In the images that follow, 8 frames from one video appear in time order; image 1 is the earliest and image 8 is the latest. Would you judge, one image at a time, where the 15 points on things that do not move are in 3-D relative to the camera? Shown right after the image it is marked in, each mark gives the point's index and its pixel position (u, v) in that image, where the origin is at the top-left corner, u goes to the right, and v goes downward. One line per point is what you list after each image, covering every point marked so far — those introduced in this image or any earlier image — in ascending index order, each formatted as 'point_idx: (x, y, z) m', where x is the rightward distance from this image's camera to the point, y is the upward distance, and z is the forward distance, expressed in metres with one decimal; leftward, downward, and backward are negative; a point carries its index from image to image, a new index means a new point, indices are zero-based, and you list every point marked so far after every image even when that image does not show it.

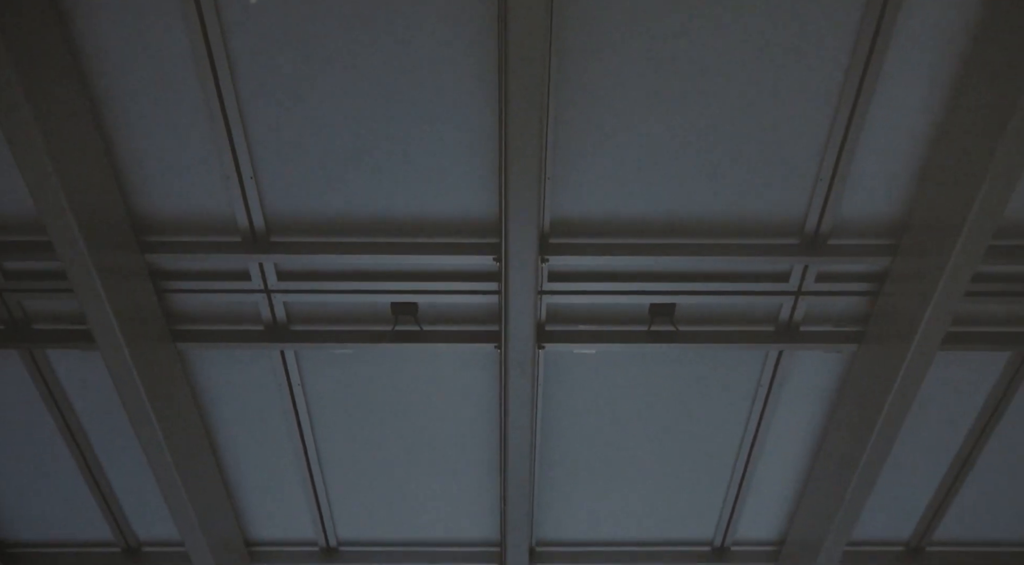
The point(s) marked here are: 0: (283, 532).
0: (-2.4, -2.6, +7.2) m
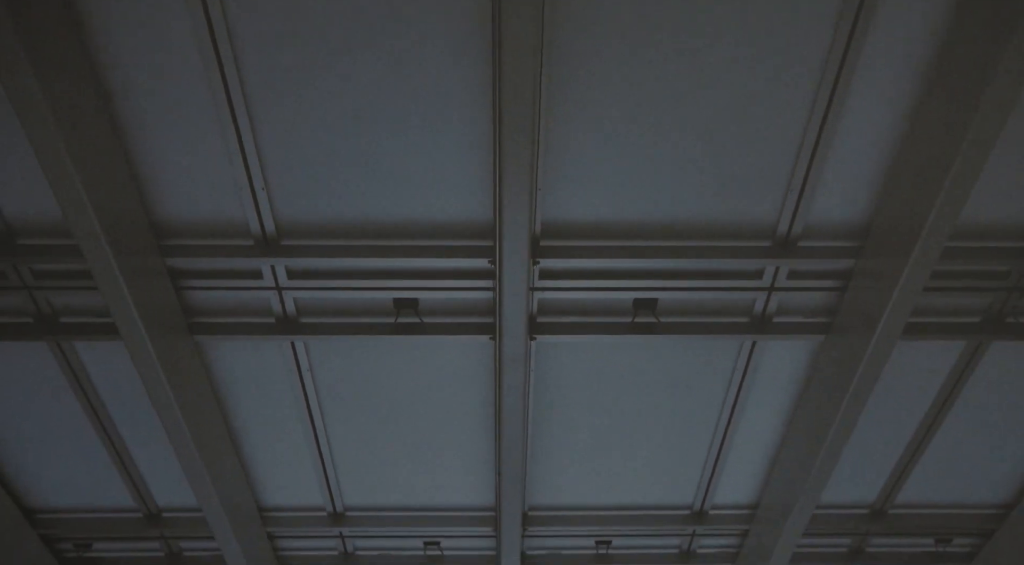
0: (-2.5, -2.5, +7.7) m
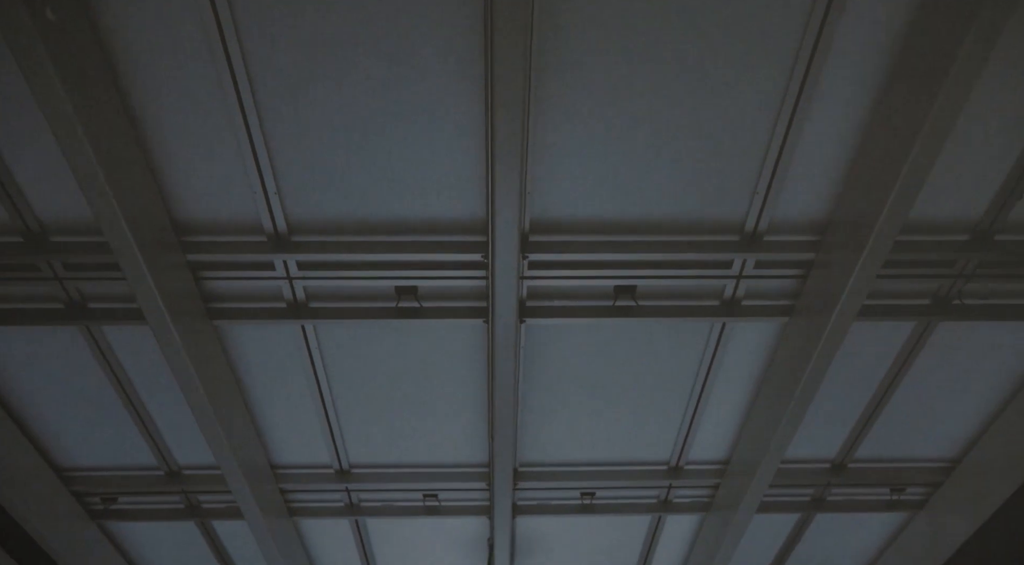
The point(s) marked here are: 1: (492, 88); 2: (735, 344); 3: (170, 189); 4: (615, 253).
0: (-2.6, -2.2, +8.4) m
1: (-0.1, +1.4, +4.8) m
2: (+2.2, -0.6, +6.9) m
3: (-2.8, +0.7, +5.6) m
4: (+0.9, +0.2, +5.9) m
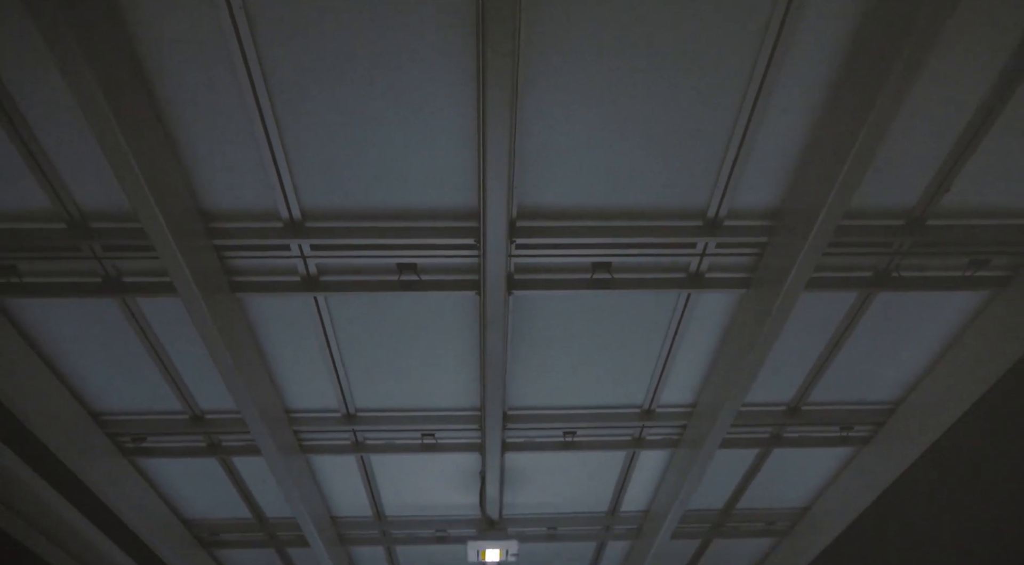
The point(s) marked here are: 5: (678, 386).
0: (-2.7, -1.7, +9.4) m
1: (-0.2, +1.4, +5.4) m
2: (+2.1, -0.3, +7.7) m
3: (-2.9, +0.9, +6.2) m
4: (+0.8, +0.5, +6.7) m
5: (+2.2, -1.4, +9.2) m
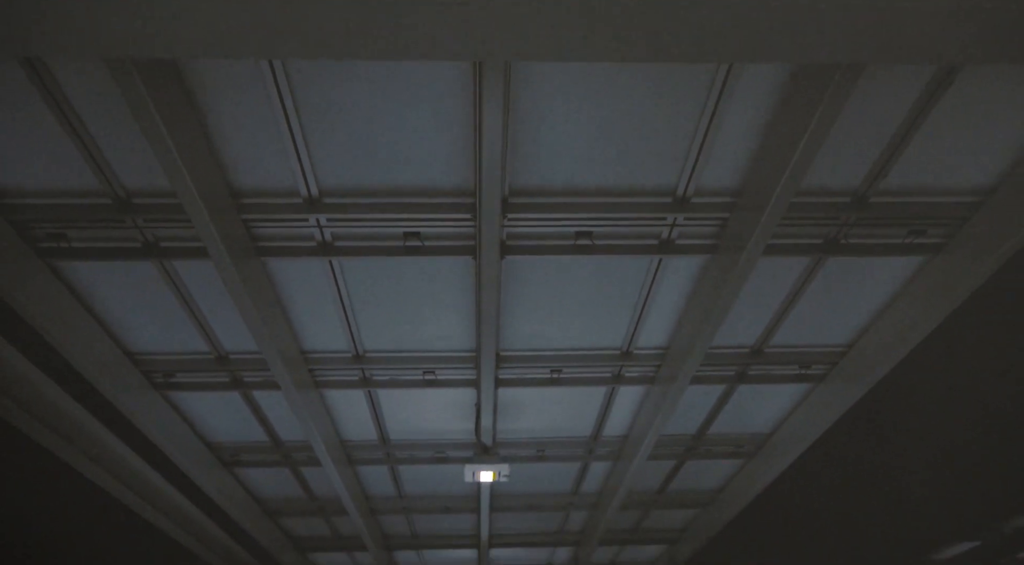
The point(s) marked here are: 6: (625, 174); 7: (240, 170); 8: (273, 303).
0: (-2.8, -1.0, +10.5) m
1: (-0.3, +1.6, +6.2) m
2: (+2.0, +0.2, +8.7) m
3: (-3.0, +1.2, +7.0) m
4: (+0.7, +0.8, +7.6) m
5: (+2.1, -0.8, +10.3) m
6: (+1.2, +1.2, +7.3) m
7: (-2.8, +1.2, +7.1) m
8: (-3.1, -0.3, +8.8) m
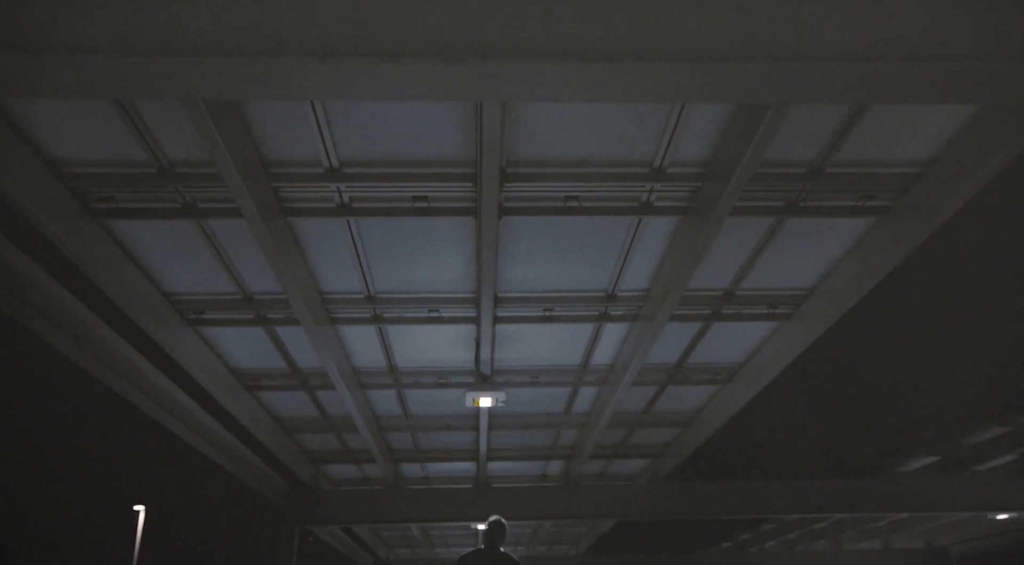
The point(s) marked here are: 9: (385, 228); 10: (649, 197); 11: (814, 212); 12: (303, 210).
0: (-2.9, -0.1, +11.7) m
1: (-0.3, +2.0, +7.1) m
2: (+2.0, +0.8, +9.8) m
3: (-3.0, +1.7, +8.0) m
4: (+0.7, +1.3, +8.6) m
5: (+2.1, +0.1, +11.5) m
6: (+1.2, +1.7, +8.3) m
7: (-2.9, +1.6, +8.1) m
8: (-3.1, +0.4, +10.0) m
9: (-1.8, +0.7, +9.6) m
10: (+1.8, +1.1, +9.1) m
11: (+4.2, +1.0, +9.4) m
12: (-2.8, +1.0, +9.1) m
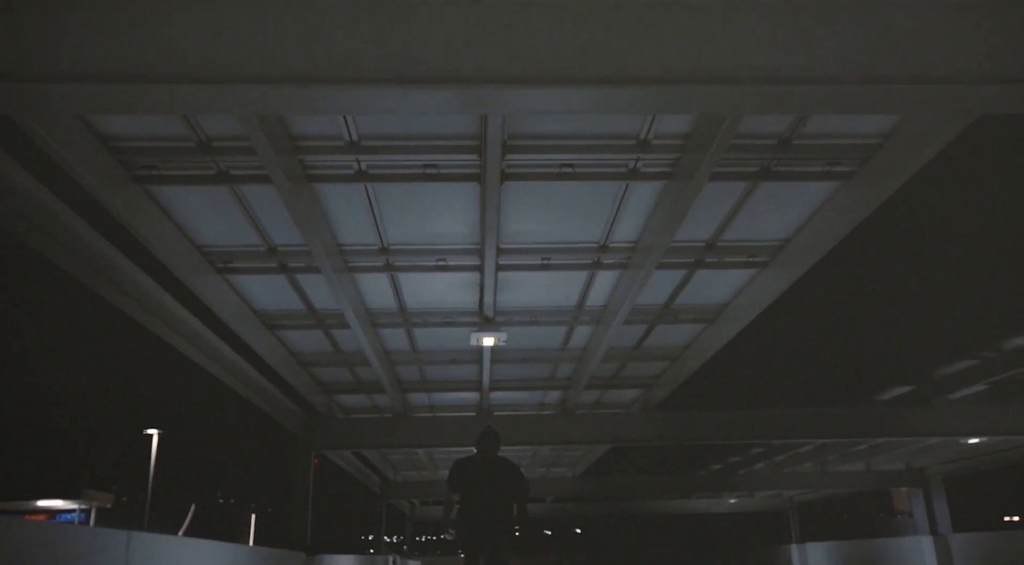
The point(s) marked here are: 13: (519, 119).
0: (-2.9, +0.8, +12.8) m
1: (-0.3, +2.4, +8.1) m
2: (+2.0, +1.5, +10.9) m
3: (-3.0, +2.2, +9.0) m
4: (+0.7, +1.9, +9.6) m
5: (+2.1, +0.9, +12.7) m
6: (+1.2, +2.2, +9.3) m
7: (-2.9, +2.1, +9.0) m
8: (-3.1, +1.1, +11.1) m
9: (-1.8, +1.4, +10.7) m
10: (+1.9, +1.8, +10.2) m
11: (+4.2, +1.6, +10.5) m
12: (-2.8, +1.6, +10.1) m
13: (+0.1, +2.3, +9.1) m
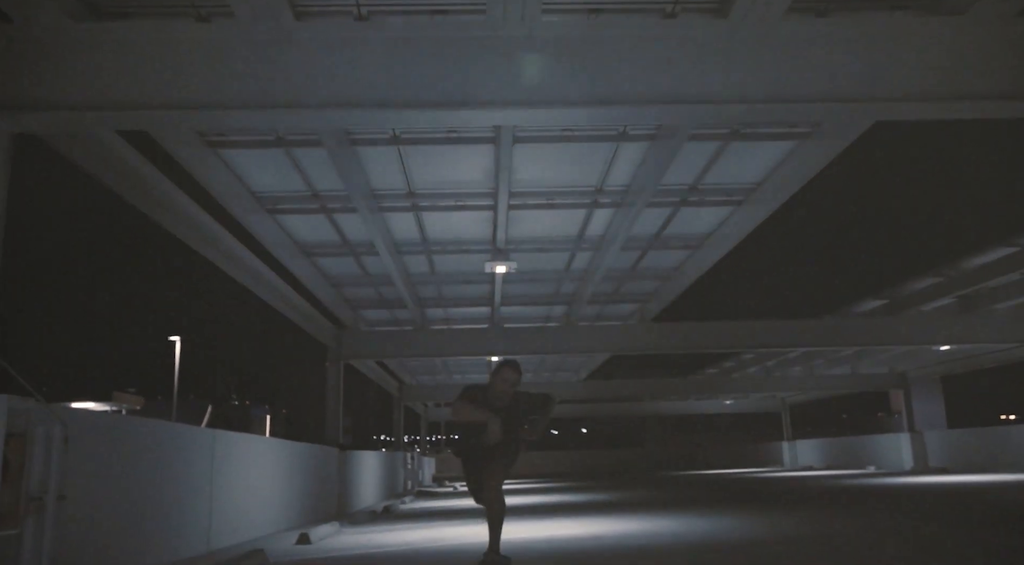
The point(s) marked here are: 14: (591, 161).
0: (-2.7, +2.1, +15.0) m
1: (-0.2, +3.0, +10.0) m
2: (+2.2, +2.5, +12.9) m
3: (-2.8, +2.9, +11.0) m
4: (+0.8, +2.7, +11.6) m
5: (+2.3, +2.2, +14.7) m
6: (+1.3, +3.0, +11.2) m
7: (-2.7, +2.9, +11.0) m
8: (-2.9, +2.2, +13.2) m
9: (-1.6, +2.4, +12.7) m
10: (+2.0, +2.7, +12.1) m
11: (+4.3, +2.6, +12.4) m
12: (-2.6, +2.5, +12.2) m
13: (+0.2, +3.1, +11.0) m
14: (+1.6, +2.4, +13.6) m
